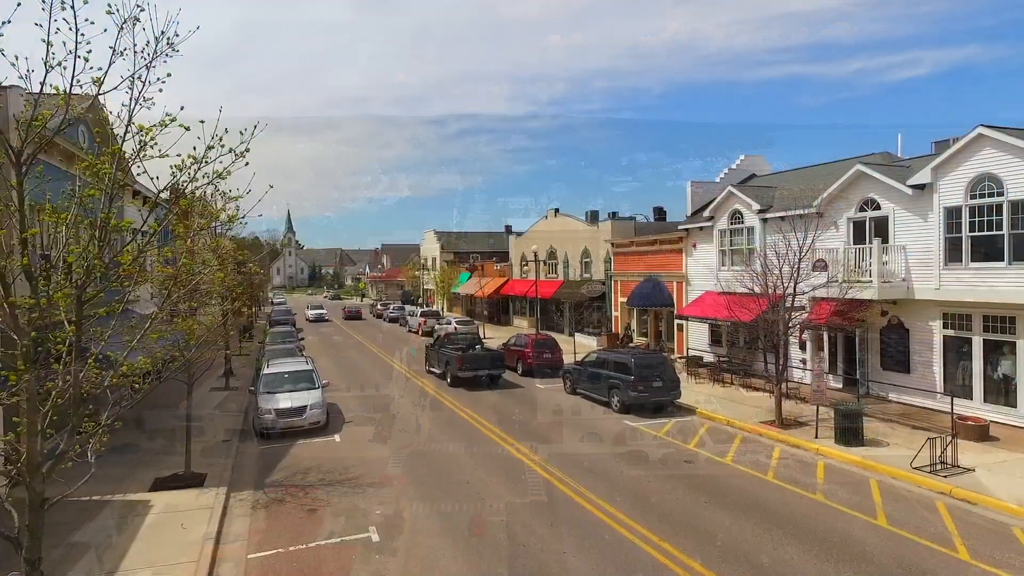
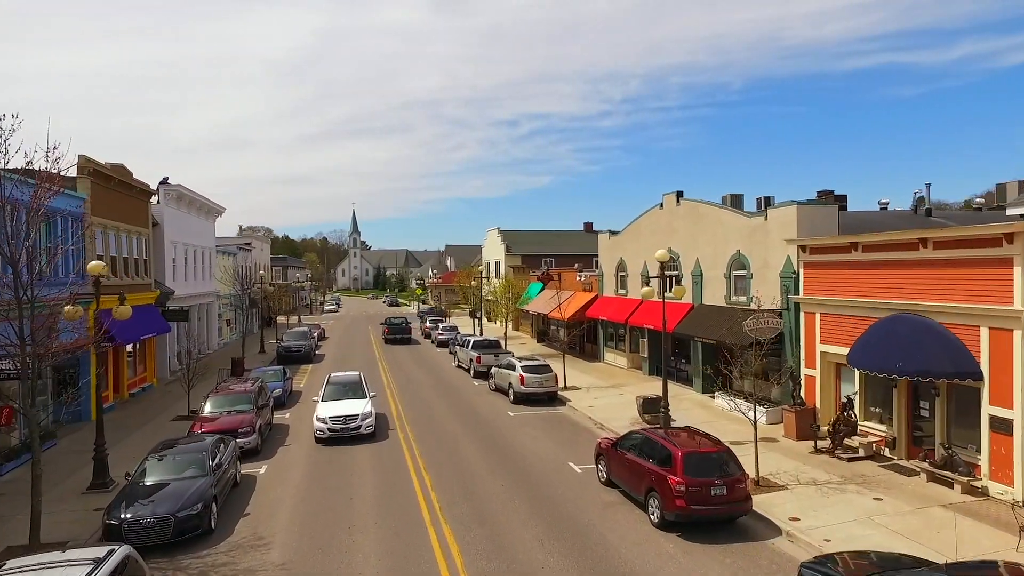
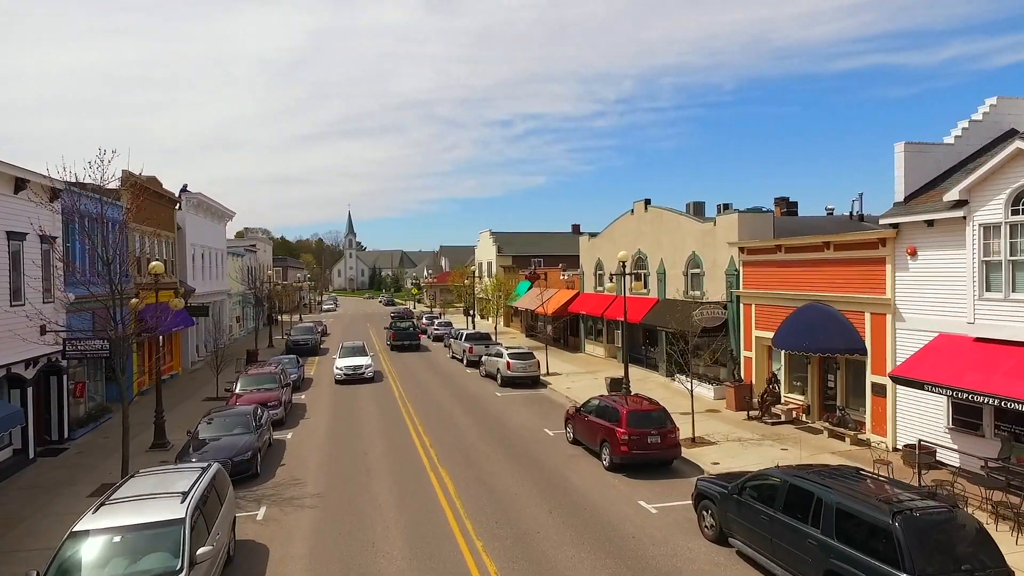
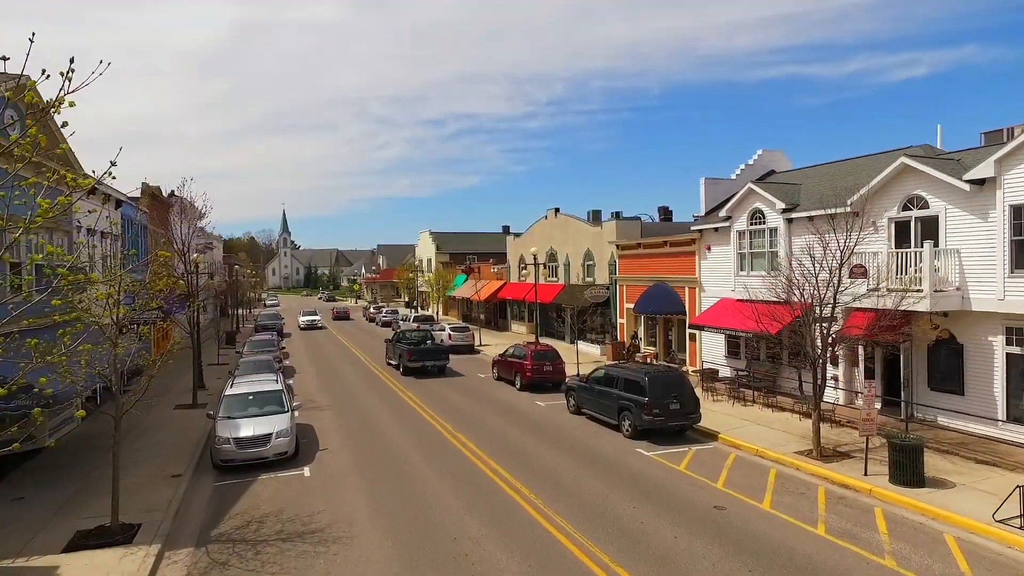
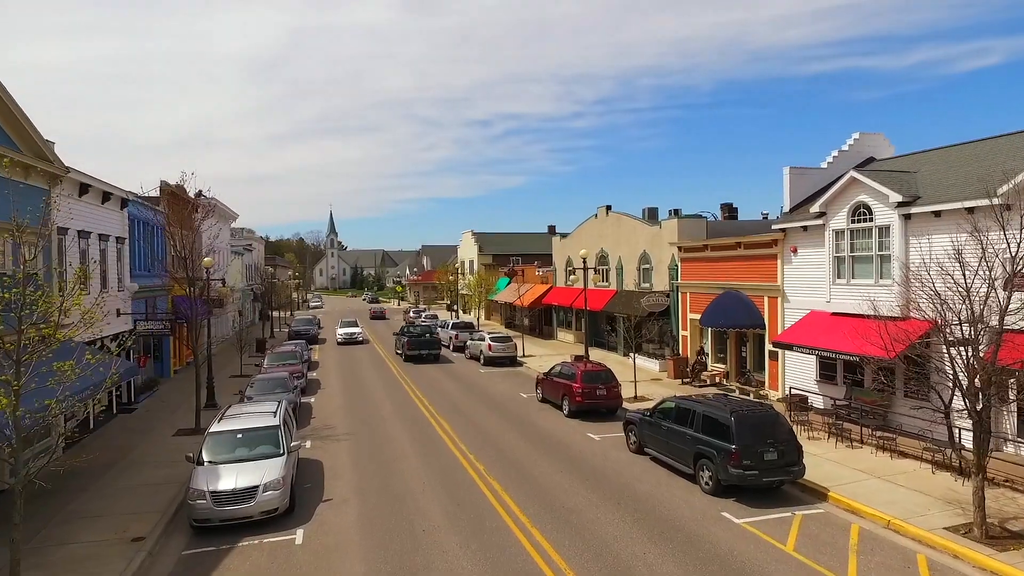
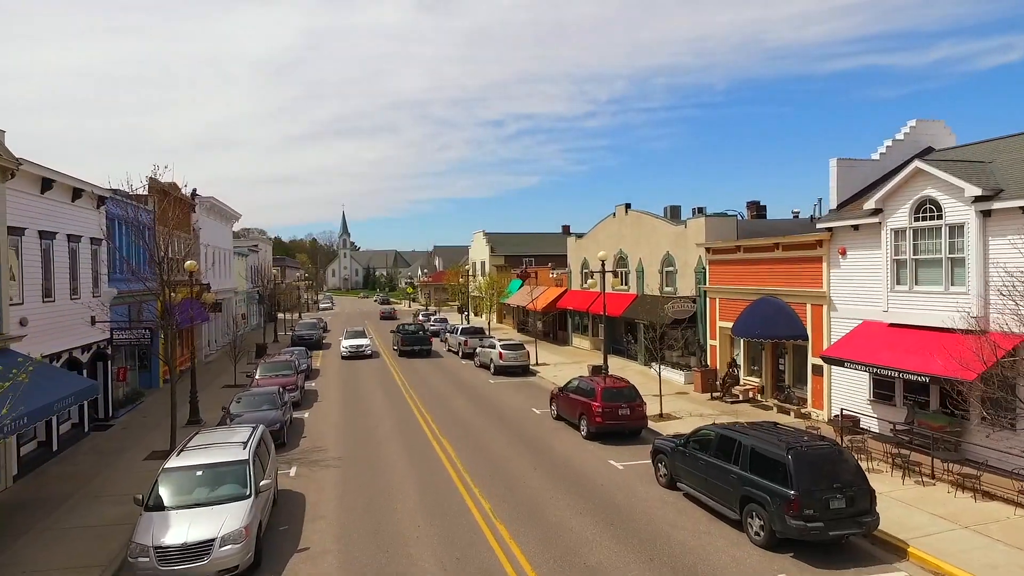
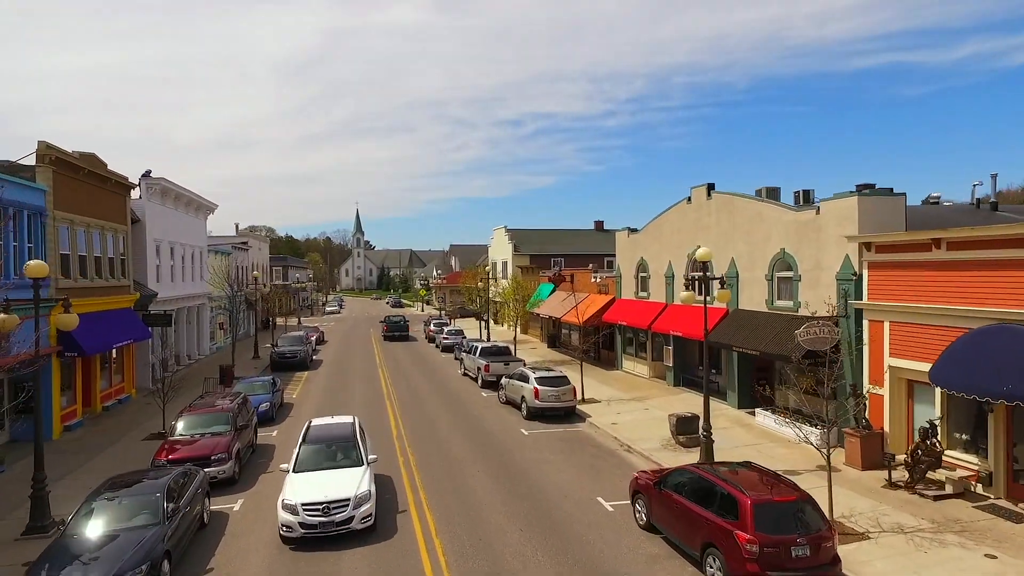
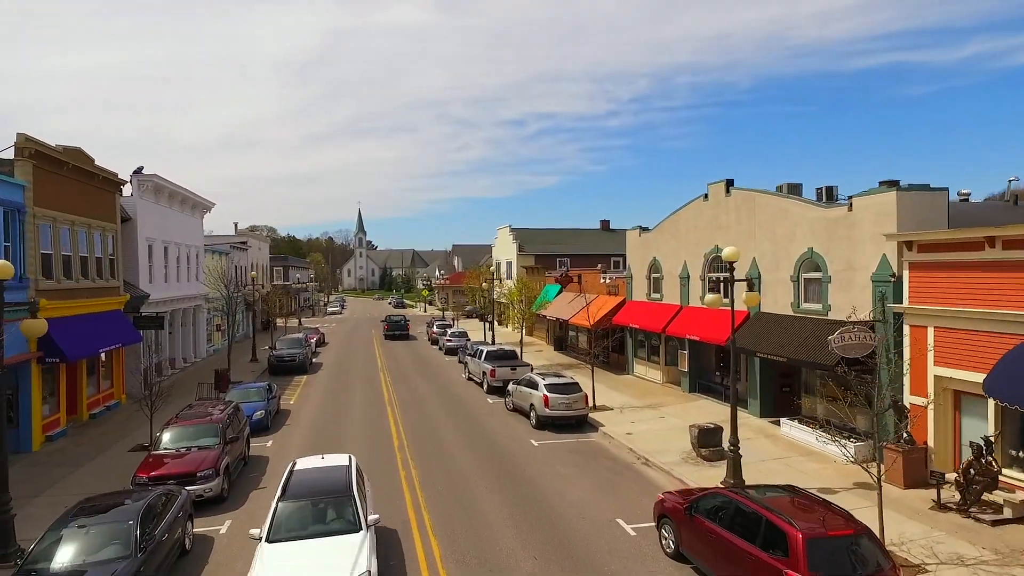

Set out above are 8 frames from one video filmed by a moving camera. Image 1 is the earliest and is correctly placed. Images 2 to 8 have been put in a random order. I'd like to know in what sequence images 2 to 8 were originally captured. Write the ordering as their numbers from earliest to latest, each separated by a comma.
4, 5, 6, 3, 2, 7, 8
